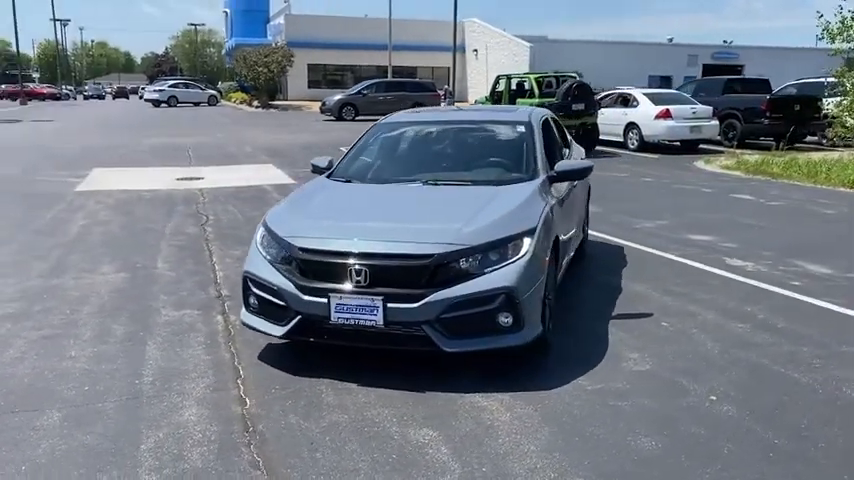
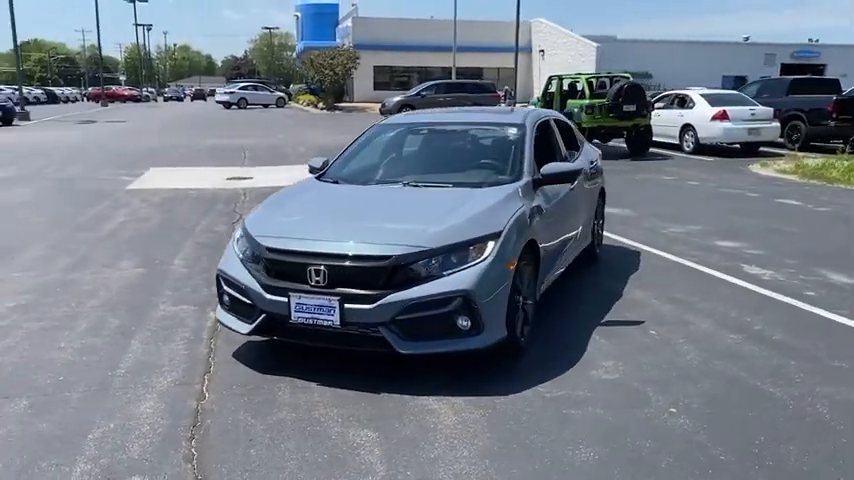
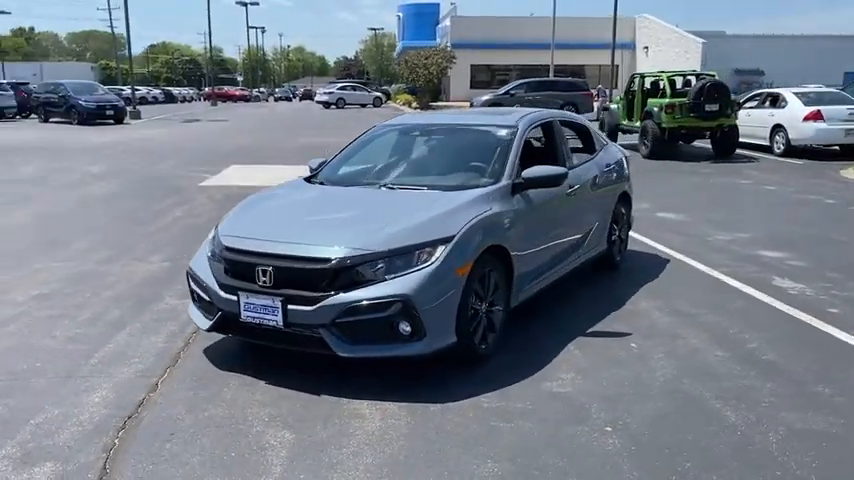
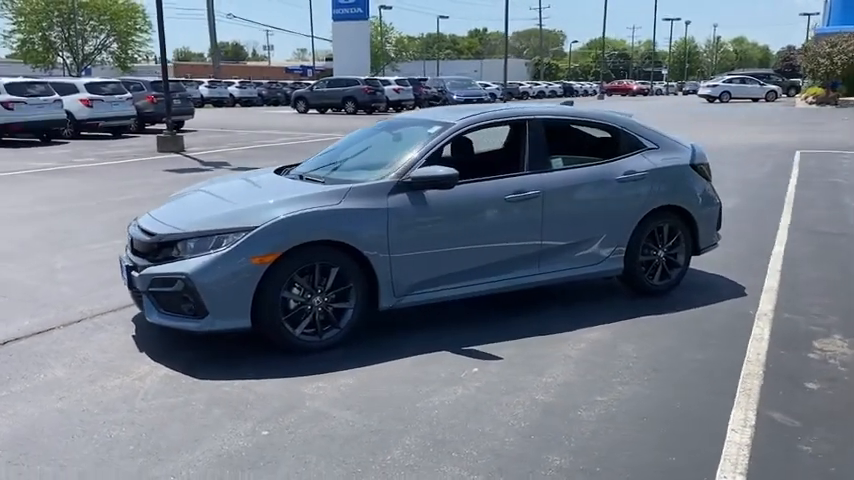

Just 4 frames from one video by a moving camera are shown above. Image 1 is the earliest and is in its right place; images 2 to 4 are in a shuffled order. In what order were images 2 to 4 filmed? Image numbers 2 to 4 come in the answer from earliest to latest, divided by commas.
2, 3, 4
